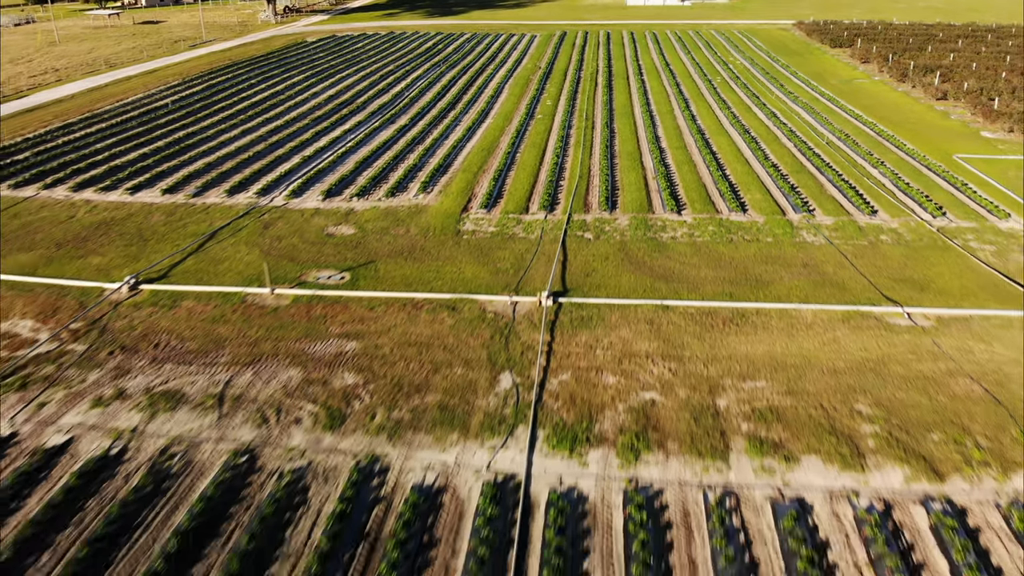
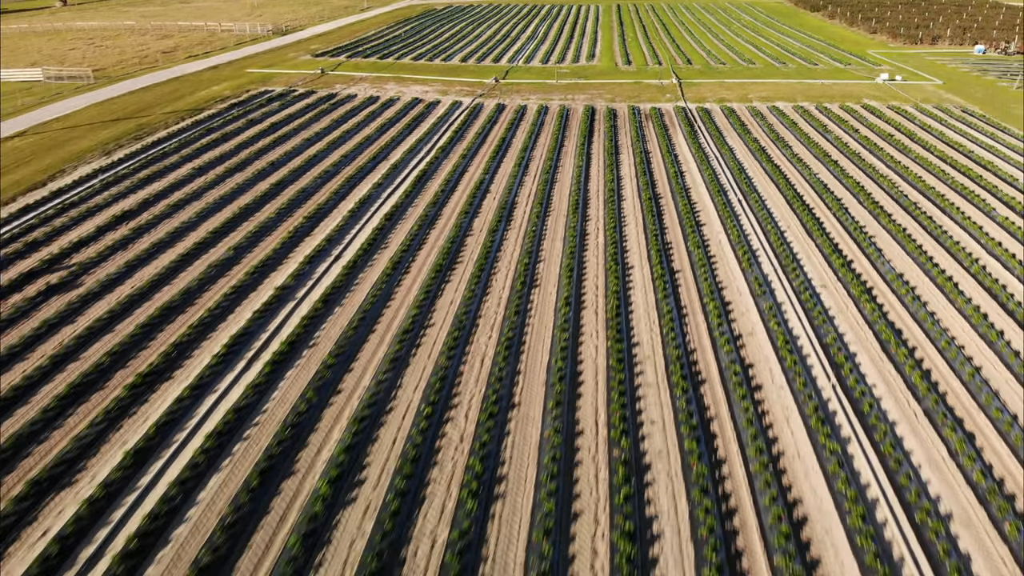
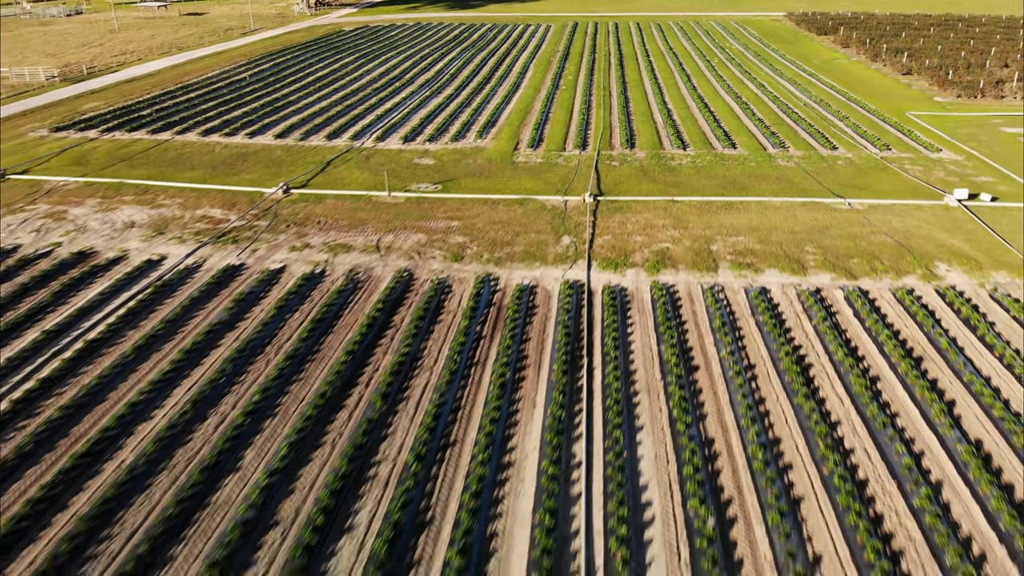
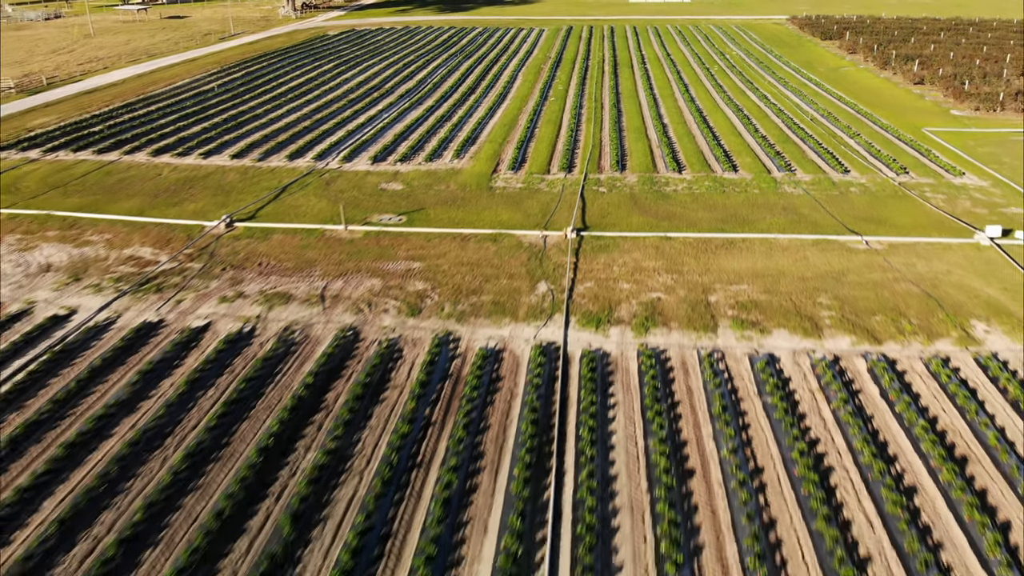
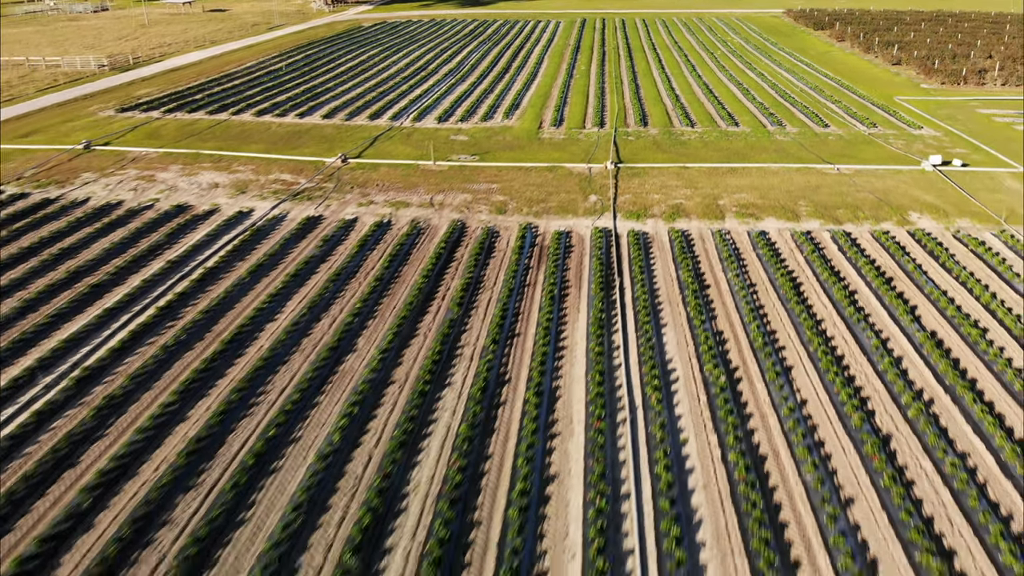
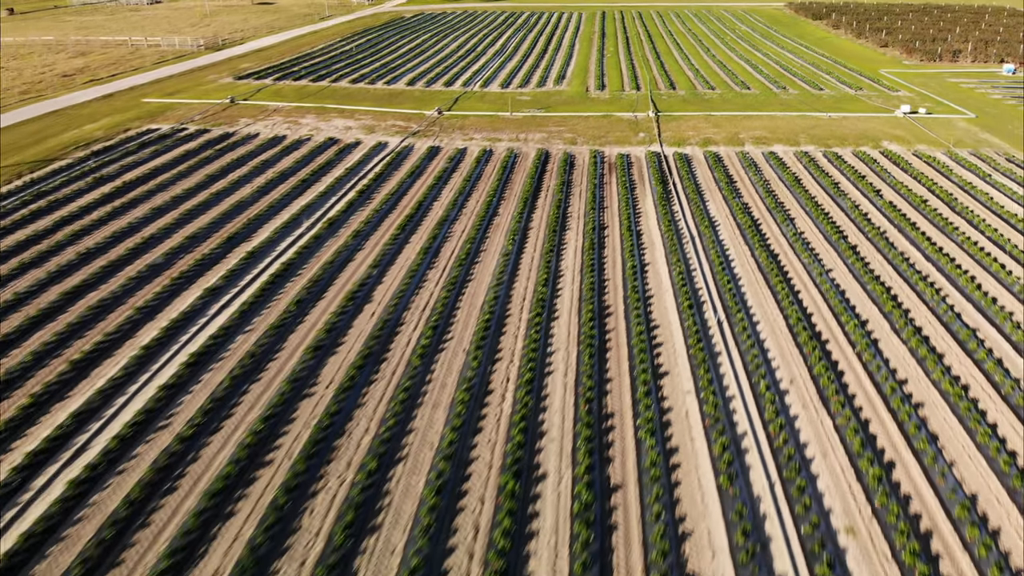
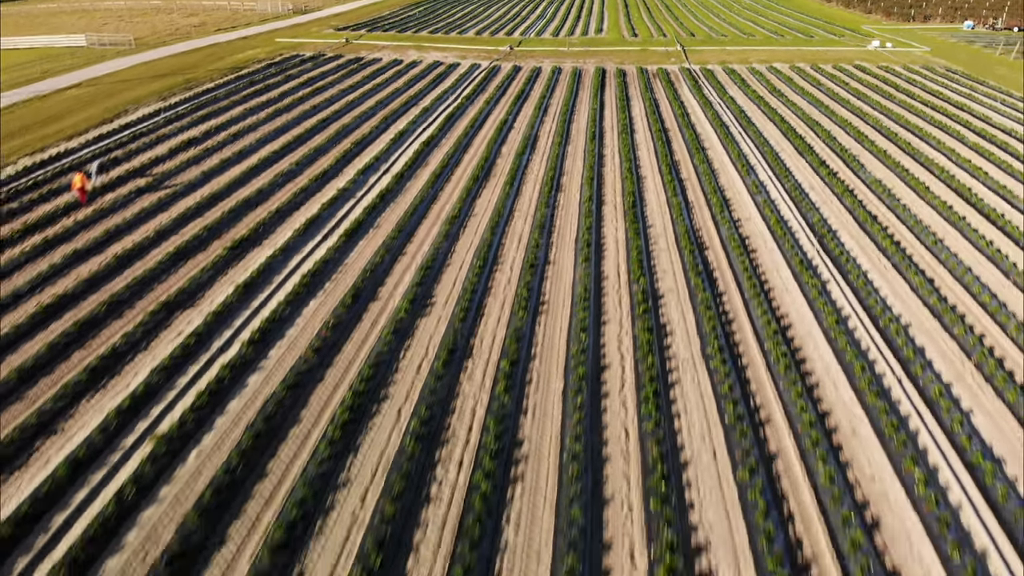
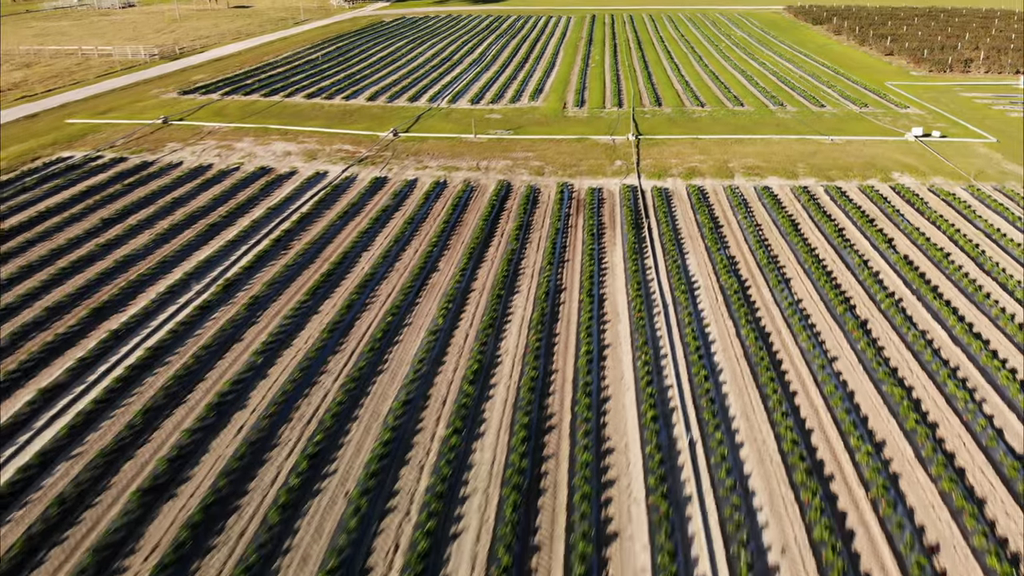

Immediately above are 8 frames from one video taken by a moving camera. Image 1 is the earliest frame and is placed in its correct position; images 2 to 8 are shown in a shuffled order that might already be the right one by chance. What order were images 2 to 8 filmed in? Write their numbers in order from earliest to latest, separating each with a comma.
4, 3, 5, 8, 6, 2, 7
